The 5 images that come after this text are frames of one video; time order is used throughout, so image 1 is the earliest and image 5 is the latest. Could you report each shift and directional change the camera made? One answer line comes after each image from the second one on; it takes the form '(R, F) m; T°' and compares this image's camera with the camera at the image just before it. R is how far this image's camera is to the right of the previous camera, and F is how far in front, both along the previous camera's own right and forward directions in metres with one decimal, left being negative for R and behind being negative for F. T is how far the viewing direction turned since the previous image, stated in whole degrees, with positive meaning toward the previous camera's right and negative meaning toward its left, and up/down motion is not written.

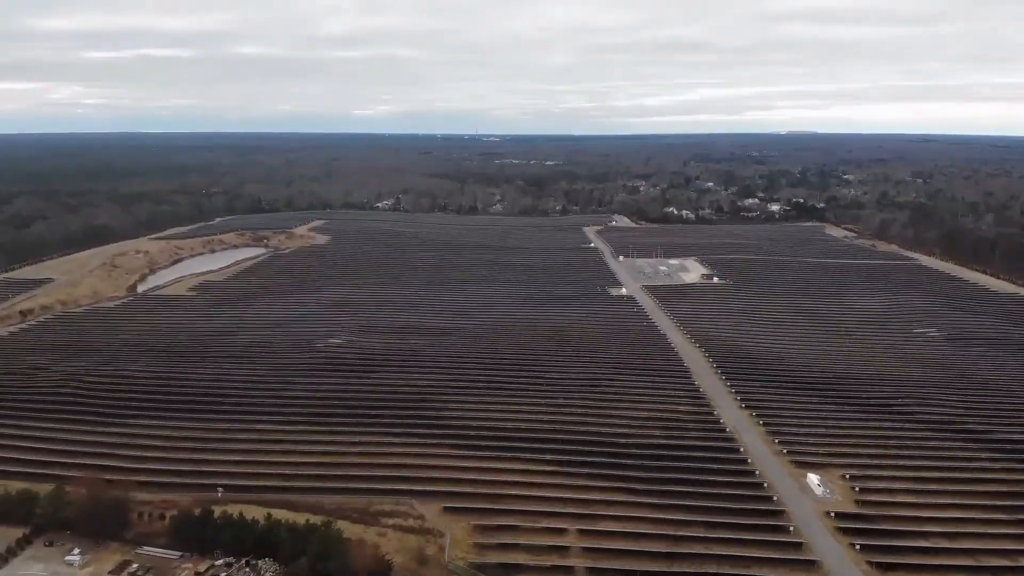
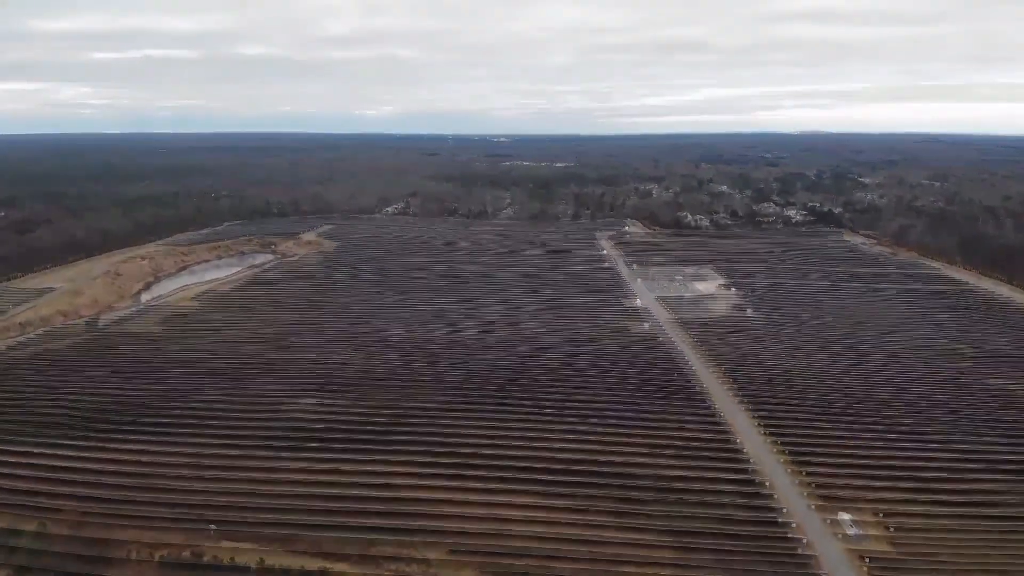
(-0.1, +1.1) m; -1°
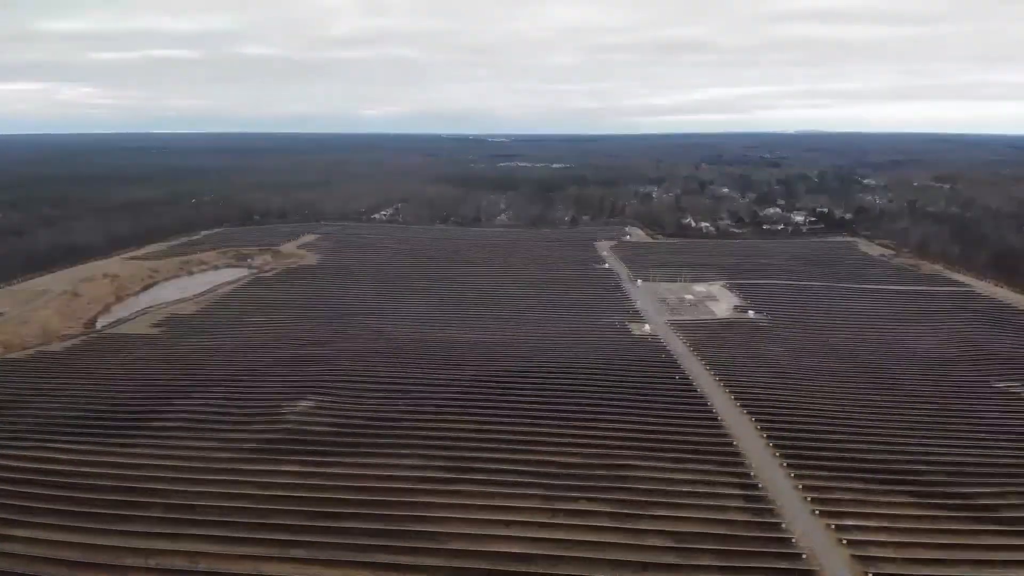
(+0.1, +3.4) m; 0°
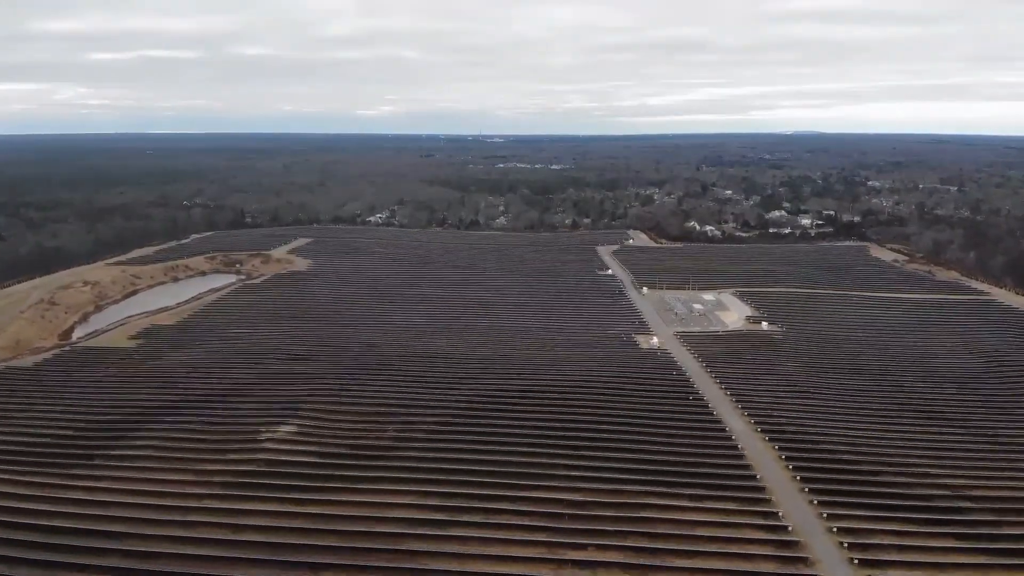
(0.0, +1.8) m; 0°
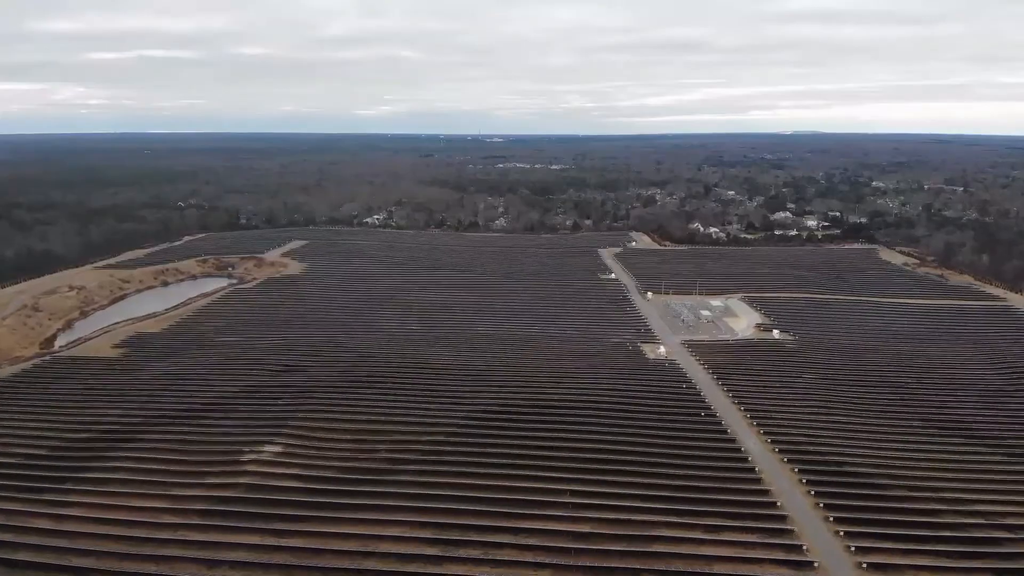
(-0.1, +1.3) m; 0°
